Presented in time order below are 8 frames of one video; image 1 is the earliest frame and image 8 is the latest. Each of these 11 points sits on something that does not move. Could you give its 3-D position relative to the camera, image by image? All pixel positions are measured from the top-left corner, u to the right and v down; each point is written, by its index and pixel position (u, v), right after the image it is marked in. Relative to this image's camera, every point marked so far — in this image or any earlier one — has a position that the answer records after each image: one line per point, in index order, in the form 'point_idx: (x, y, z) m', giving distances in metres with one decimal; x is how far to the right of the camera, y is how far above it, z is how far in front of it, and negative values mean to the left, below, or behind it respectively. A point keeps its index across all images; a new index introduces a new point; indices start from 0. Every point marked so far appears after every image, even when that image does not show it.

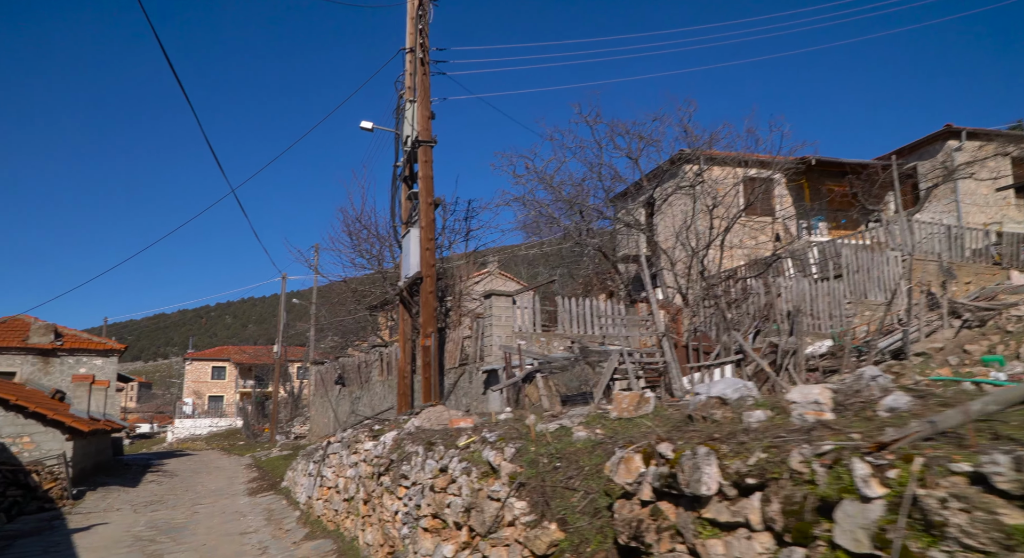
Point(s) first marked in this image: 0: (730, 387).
0: (+1.6, -0.8, +4.3) m
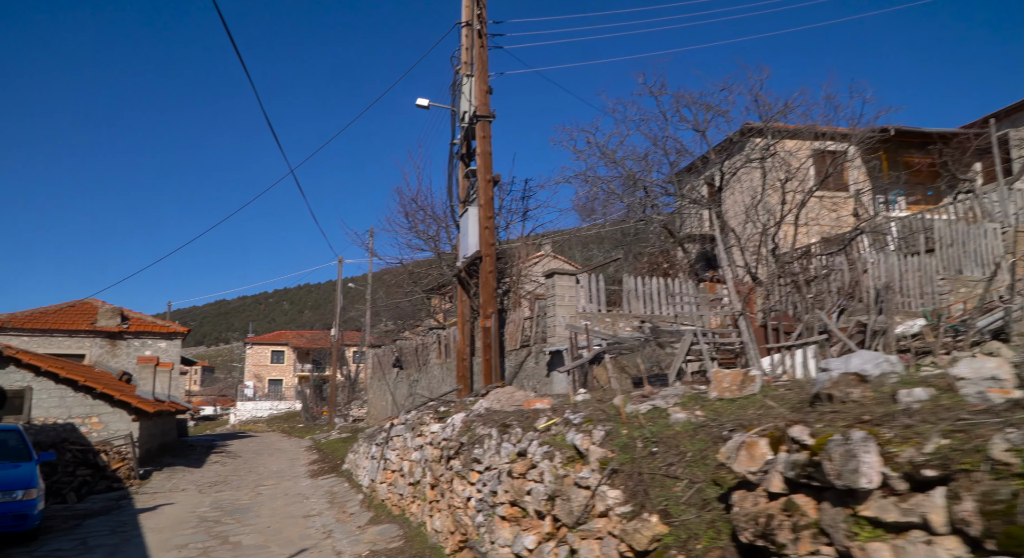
0: (+2.1, -0.5, +3.6) m
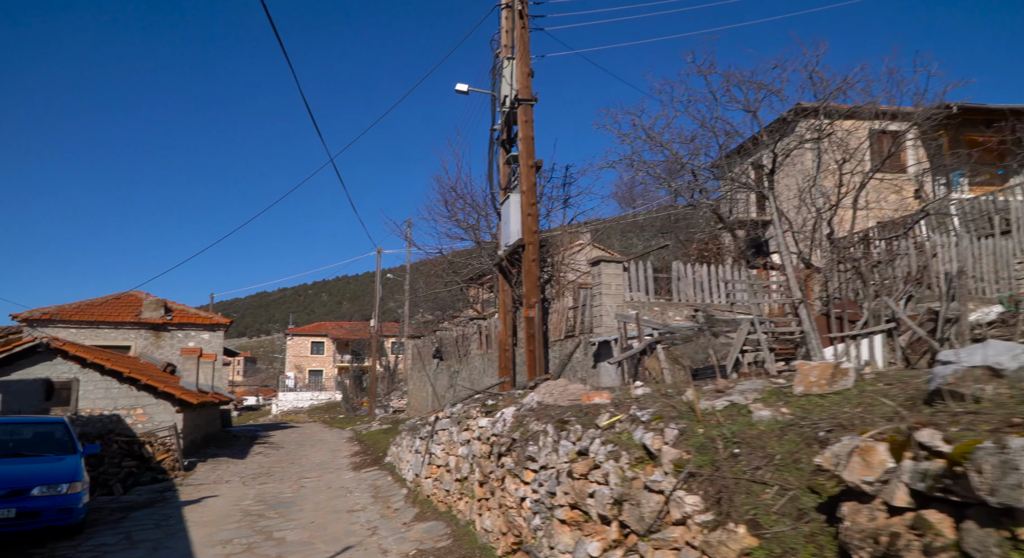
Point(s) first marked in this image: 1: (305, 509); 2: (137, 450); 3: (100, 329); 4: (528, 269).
0: (+2.5, -0.4, +3.1) m
1: (-2.9, -3.2, +8.5) m
2: (-7.4, -3.4, +11.9) m
3: (-12.4, -1.5, +18.0) m
4: (+0.3, +0.1, +11.9) m
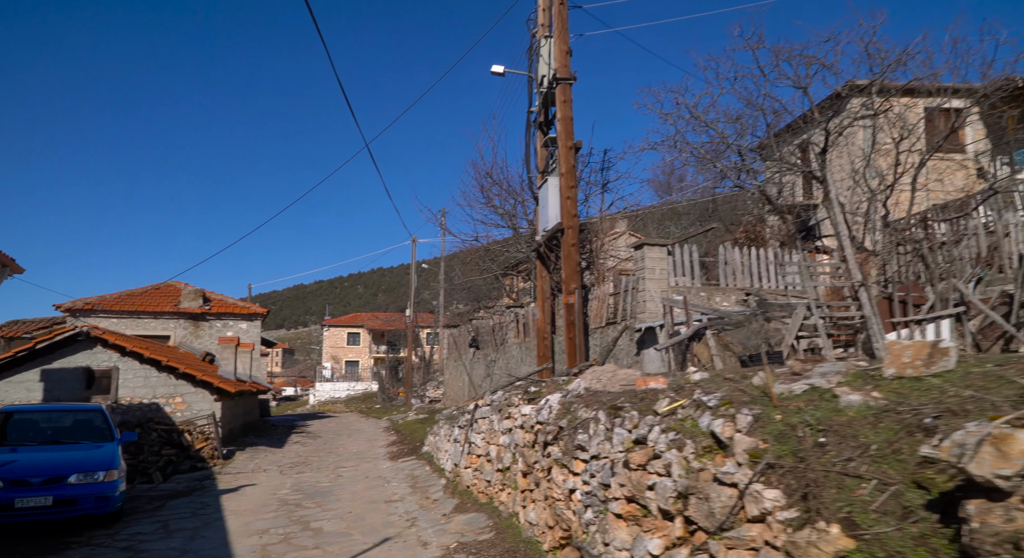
0: (+2.8, -0.2, +2.6) m
1: (-2.3, -3.0, +8.3) m
2: (-6.6, -3.1, +12.0) m
3: (-11.3, -1.2, +18.2) m
4: (+1.0, +0.4, +11.5) m
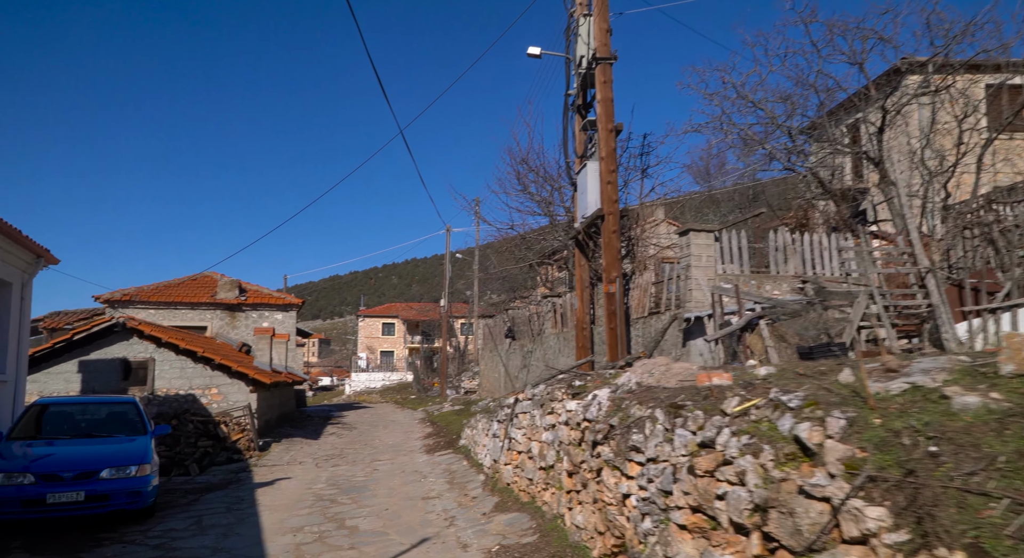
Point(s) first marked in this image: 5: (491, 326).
0: (+3.0, -0.1, +2.0) m
1: (-1.8, -2.9, +8.0) m
2: (-5.9, -2.9, +12.0) m
3: (-10.2, -0.9, +18.4) m
4: (+1.7, +0.6, +11.0) m
5: (-0.7, -1.5, +19.6) m
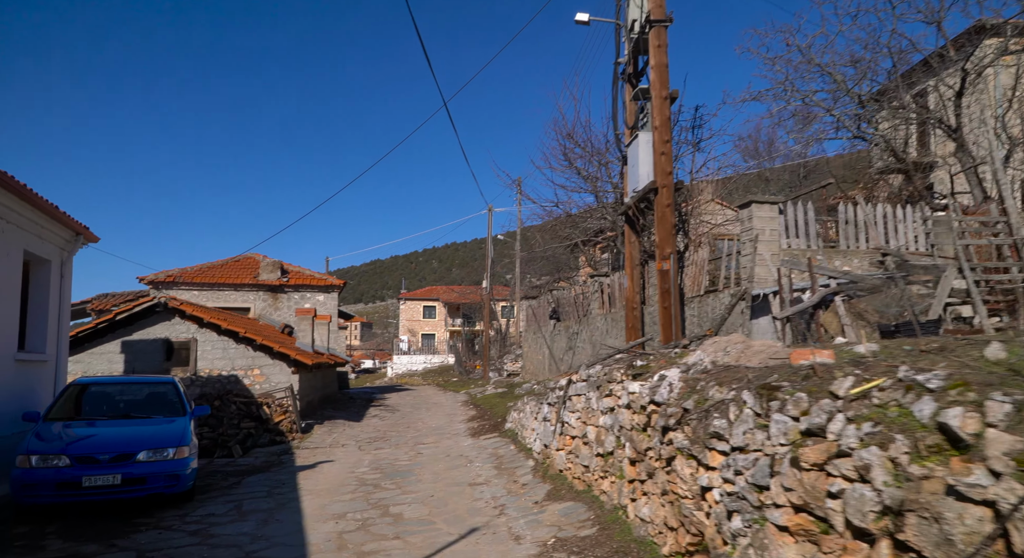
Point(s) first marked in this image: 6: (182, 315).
0: (+3.2, +0.1, +1.3) m
1: (-1.1, -2.5, +7.7) m
2: (-5.0, -2.5, +11.9) m
3: (-8.9, -0.4, +18.5) m
4: (+2.5, +1.1, +10.4) m
5: (+0.7, -0.9, +19.1) m
6: (-6.6, -0.7, +12.3) m
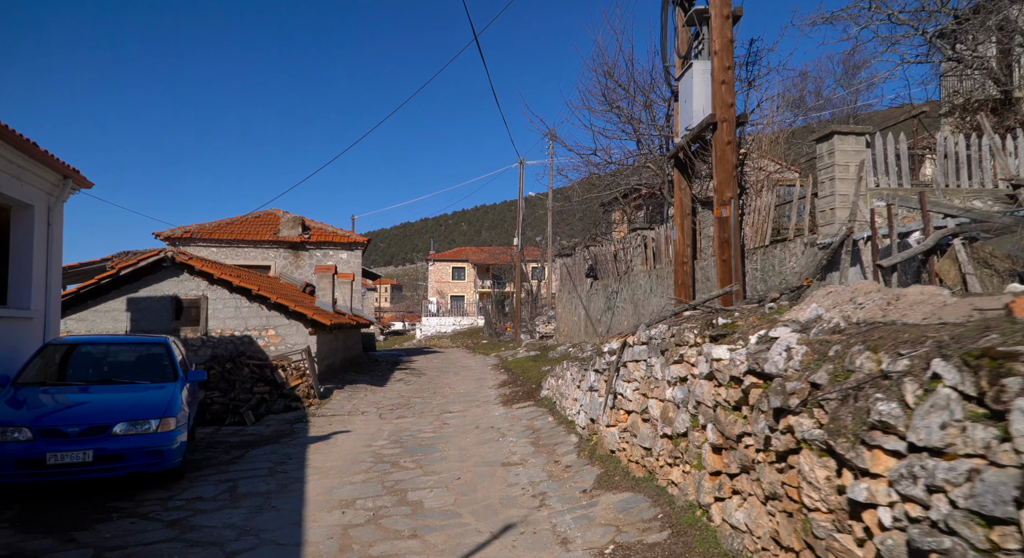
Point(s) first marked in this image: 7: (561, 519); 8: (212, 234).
0: (+3.3, +0.3, -0.1) m
1: (-0.7, -1.9, +6.6) m
2: (-4.3, -1.7, +11.0) m
3: (-7.9, +0.8, +17.7) m
4: (+3.1, +1.8, +8.9) m
5: (+1.7, +0.4, +17.8) m
6: (-6.0, +0.1, +11.4) m
7: (+0.4, -1.8, +4.6) m
8: (-8.7, +1.3, +17.6) m
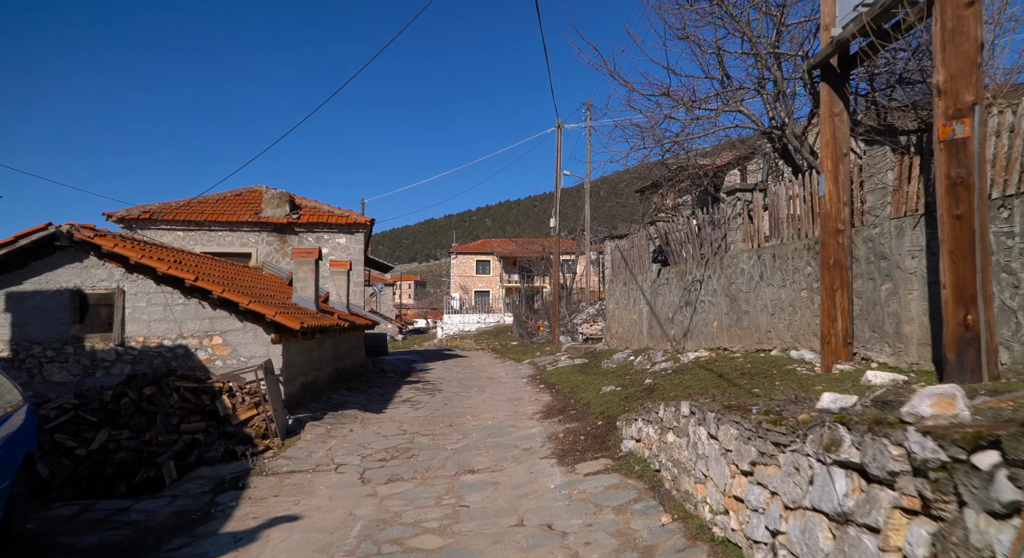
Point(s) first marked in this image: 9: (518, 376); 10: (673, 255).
0: (+3.5, +0.5, -4.0) m
1: (-0.2, -1.7, +2.8) m
2: (-3.7, -1.5, +7.3) m
3: (-7.0, +1.1, +14.2) m
4: (+3.6, +2.1, +4.9) m
5: (+2.6, +0.7, +14.0) m
6: (-5.3, +0.3, +7.8) m
7: (+0.8, -1.6, +0.8) m
8: (-7.8, +1.5, +14.1) m
9: (+0.1, -2.2, +14.0) m
10: (+3.0, +0.5, +11.6) m
